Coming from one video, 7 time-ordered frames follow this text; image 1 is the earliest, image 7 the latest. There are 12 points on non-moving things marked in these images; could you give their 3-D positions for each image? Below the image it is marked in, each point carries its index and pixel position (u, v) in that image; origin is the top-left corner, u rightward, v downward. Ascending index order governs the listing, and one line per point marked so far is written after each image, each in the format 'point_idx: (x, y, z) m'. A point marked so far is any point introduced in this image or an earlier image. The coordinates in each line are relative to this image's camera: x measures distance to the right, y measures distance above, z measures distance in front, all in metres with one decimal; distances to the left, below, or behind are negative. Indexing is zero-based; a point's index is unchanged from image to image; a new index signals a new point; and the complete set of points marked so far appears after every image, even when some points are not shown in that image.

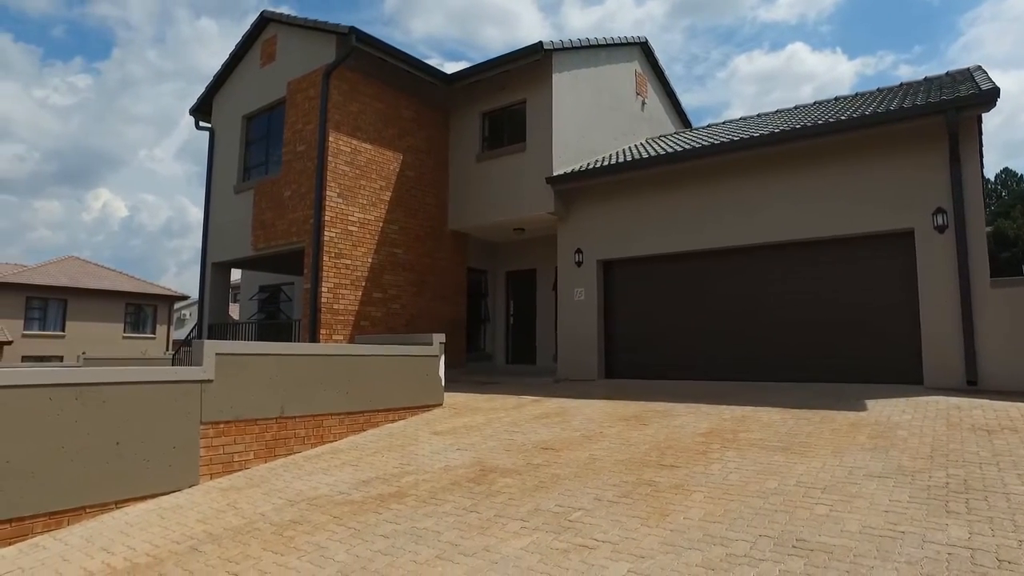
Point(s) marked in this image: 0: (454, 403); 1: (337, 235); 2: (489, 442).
0: (-0.8, -1.7, +10.2) m
1: (-3.1, +0.9, +12.3) m
2: (-0.2, -1.6, +7.5) m
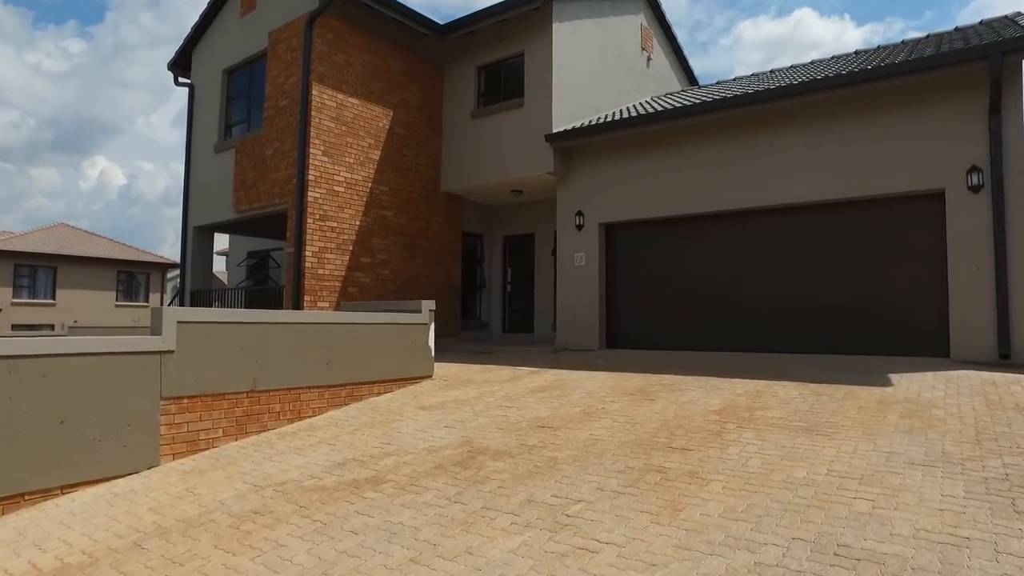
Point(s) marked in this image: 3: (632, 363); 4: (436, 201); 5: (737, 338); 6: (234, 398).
0: (-0.9, -1.2, +9.5) m
1: (-3.1, +1.5, +11.5) m
2: (-0.3, -1.3, +6.9) m
3: (+1.7, -1.1, +10.0) m
4: (-1.5, +1.7, +13.8) m
5: (+3.4, -0.8, +10.8) m
6: (-2.7, -1.1, +6.8) m
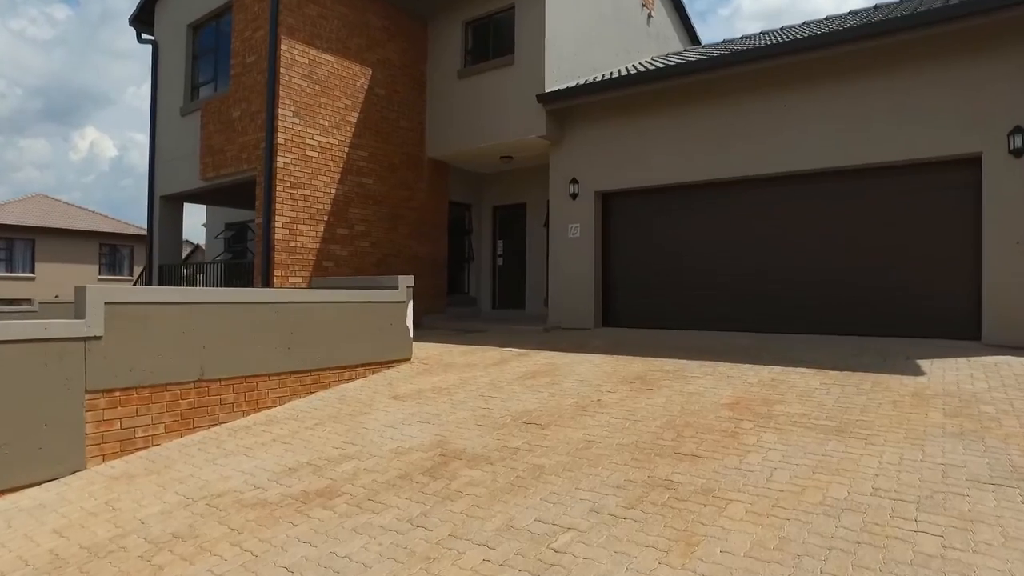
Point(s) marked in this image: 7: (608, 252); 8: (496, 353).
0: (-1.1, -0.9, +8.7) m
1: (-3.3, +1.9, +10.5) m
2: (-0.5, -1.1, +6.0) m
3: (+1.6, -0.7, +9.1) m
4: (-1.7, +2.2, +12.8) m
5: (+3.3, -0.4, +10.0) m
6: (-2.8, -0.9, +6.0) m
7: (+1.5, +0.6, +11.4) m
8: (-0.2, -0.8, +8.8) m
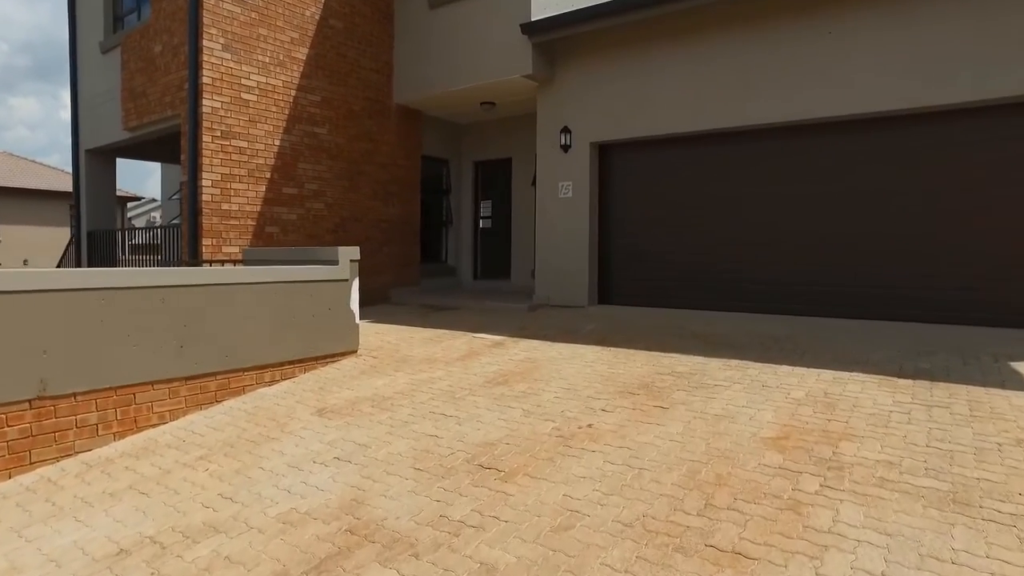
0: (-1.3, -0.6, +7.0) m
1: (-3.6, +2.3, +8.7) m
2: (-0.7, -1.0, +4.4) m
3: (+1.3, -0.5, +7.5) m
4: (-2.0, +2.7, +11.0) m
5: (+3.0, -0.1, +8.3) m
6: (-3.1, -0.8, +4.3) m
7: (+1.3, +1.0, +9.7) m
8: (-0.5, -0.6, +7.2) m
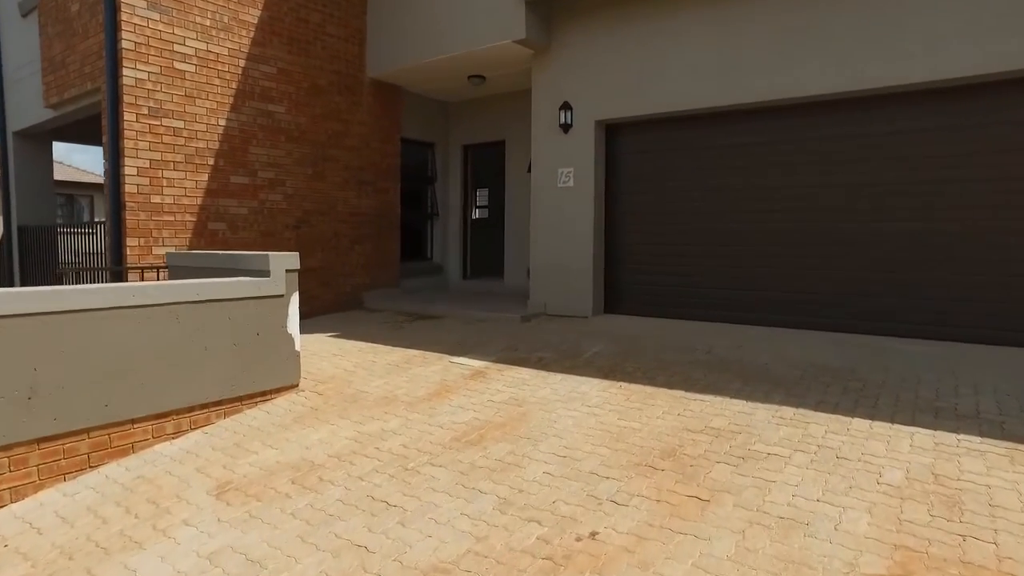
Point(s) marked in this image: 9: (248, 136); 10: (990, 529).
0: (-1.5, -0.7, +5.6) m
1: (-3.7, +2.2, +7.2) m
2: (-0.9, -1.1, +2.9) m
3: (+1.2, -0.6, +6.0) m
4: (-2.1, +2.6, +9.4) m
5: (+2.9, -0.2, +6.8) m
6: (-3.3, -0.9, +2.8) m
7: (+1.2, +0.9, +8.1) m
8: (-0.6, -0.7, +5.7) m
9: (-3.1, +1.8, +8.1) m
10: (+1.9, -0.9, +2.7) m
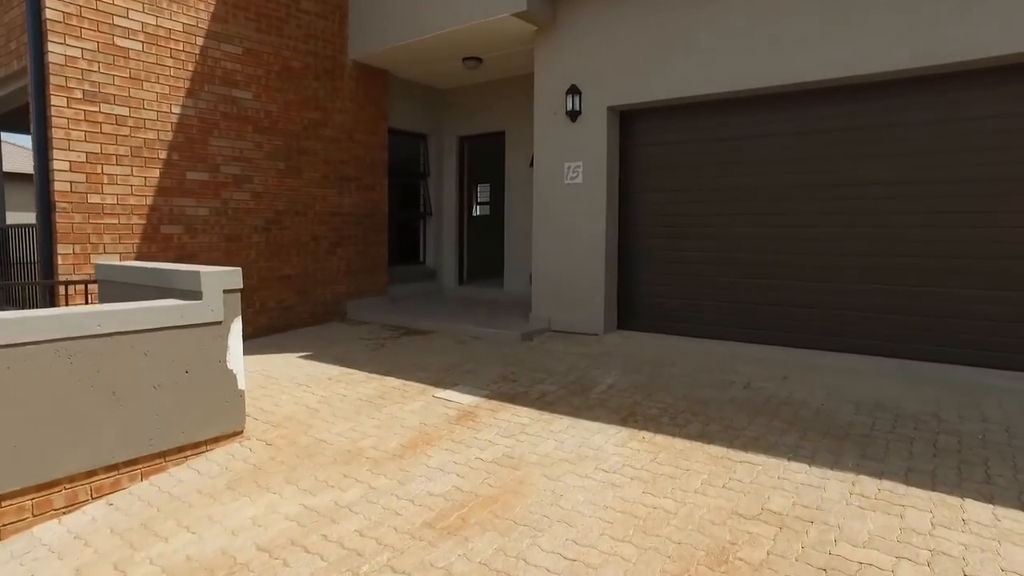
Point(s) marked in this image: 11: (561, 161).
0: (-1.5, -0.9, +4.5) m
1: (-3.7, +2.0, +6.1) m
2: (-0.9, -1.3, +1.9) m
3: (+1.1, -0.7, +4.9) m
4: (-2.1, +2.5, +8.4) m
5: (+2.9, -0.3, +5.7) m
6: (-3.3, -1.1, +1.8) m
7: (+1.1, +0.8, +7.1) m
8: (-0.7, -0.8, +4.6) m
9: (-3.1, +1.6, +7.1) m
10: (+1.8, -1.1, +1.7) m
11: (+0.5, +1.3, +7.1) m
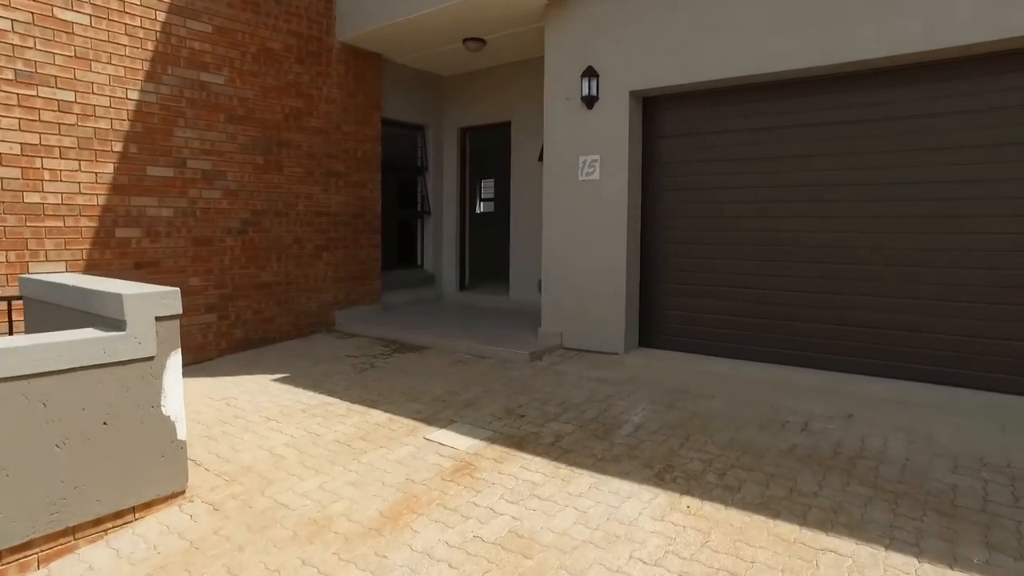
0: (-1.4, -1.0, +3.6) m
1: (-3.6, +1.9, +5.3) m
2: (-0.9, -1.4, +1.0) m
3: (+1.2, -0.8, +4.0) m
4: (-2.0, +2.4, +7.5) m
5: (+2.9, -0.4, +4.8) m
6: (-3.3, -1.2, +0.9) m
7: (+1.2, +0.7, +6.2) m
8: (-0.6, -1.0, +3.8) m
9: (-3.0, +1.5, +6.2) m
10: (+1.8, -1.3, +0.8) m
11: (+0.6, +1.2, +6.2) m
